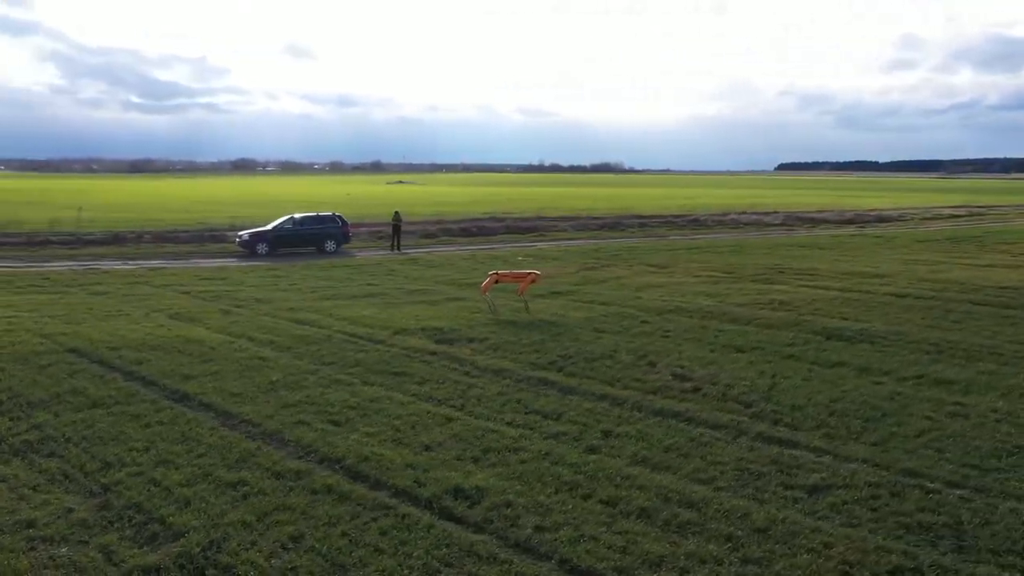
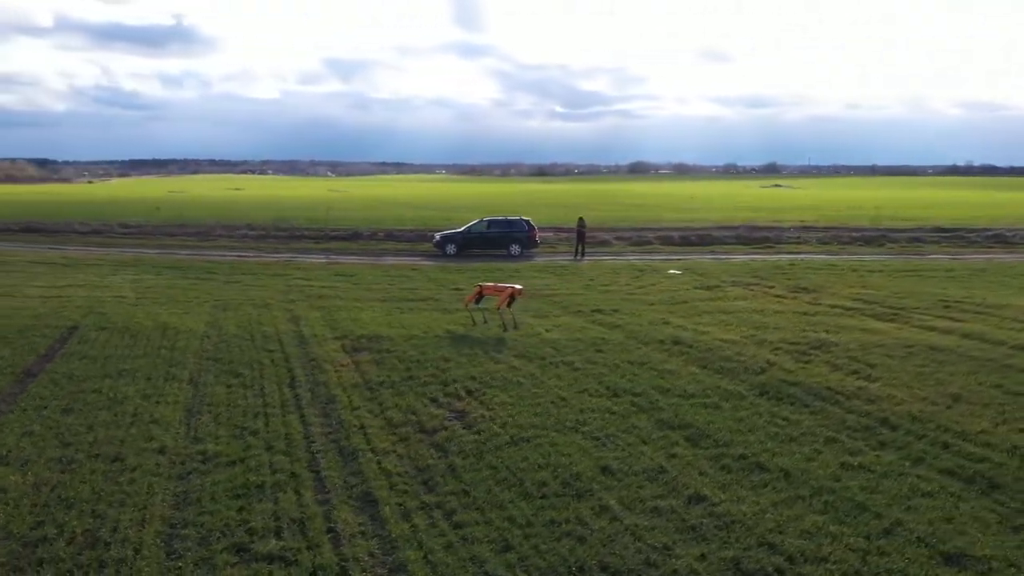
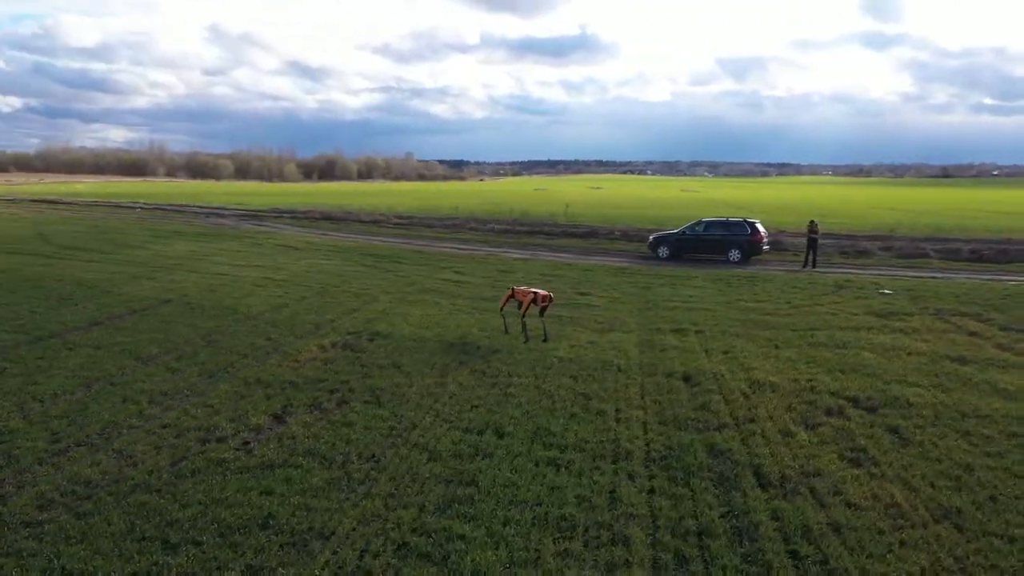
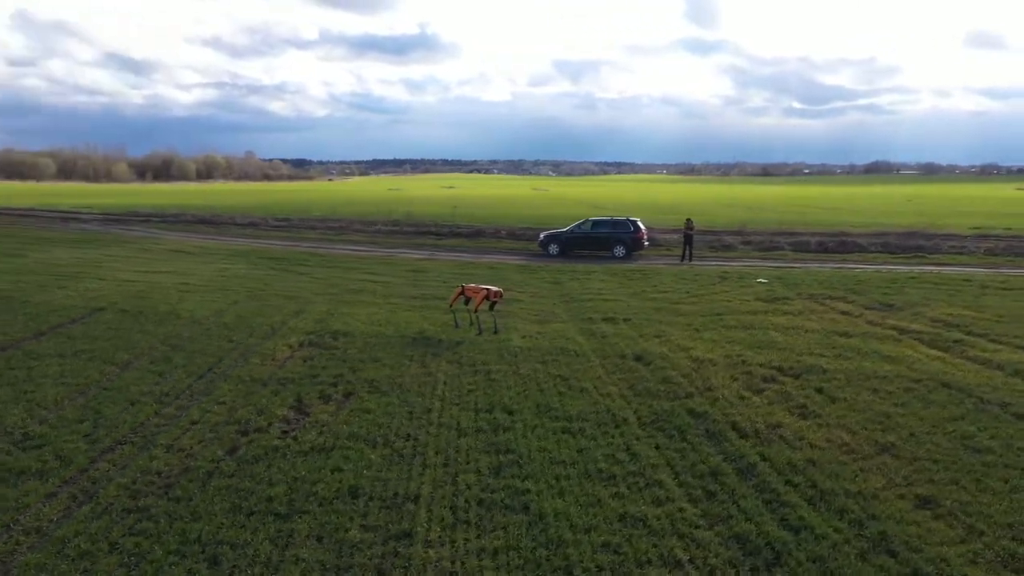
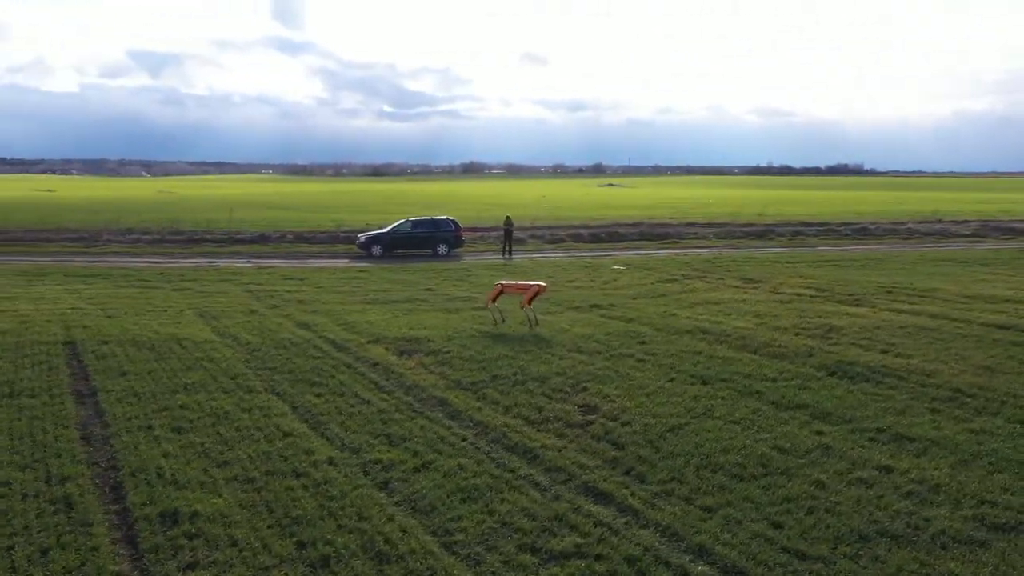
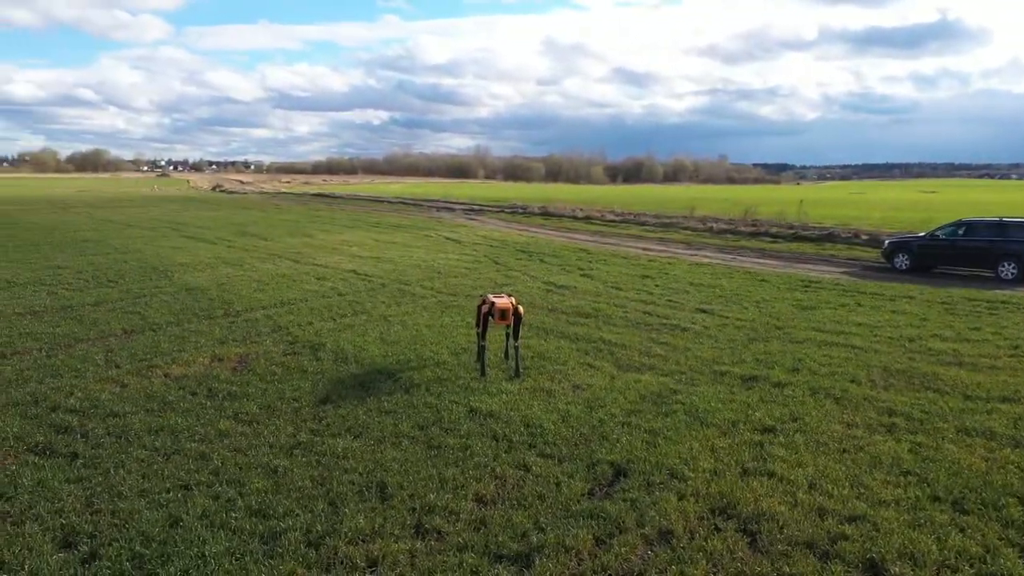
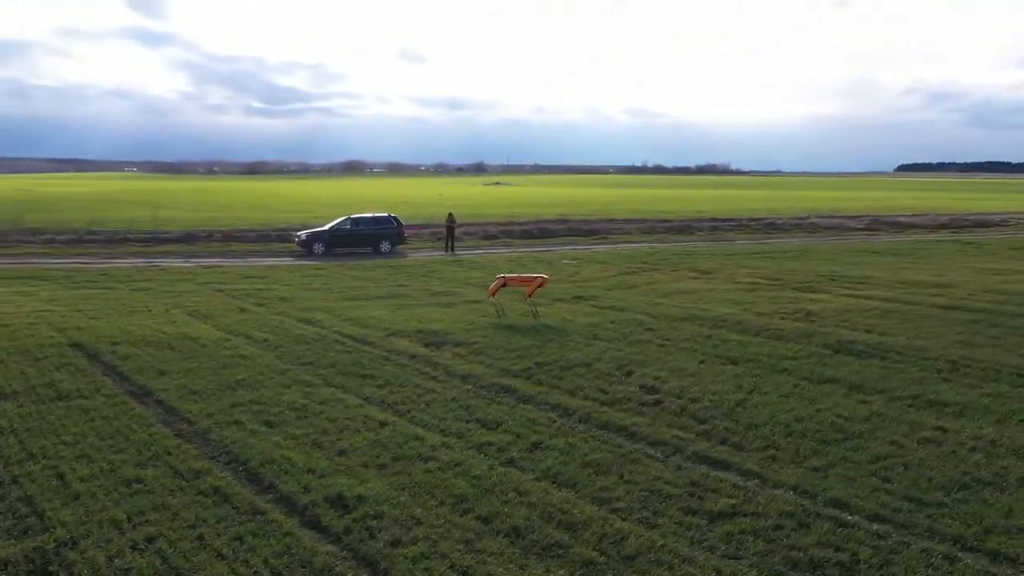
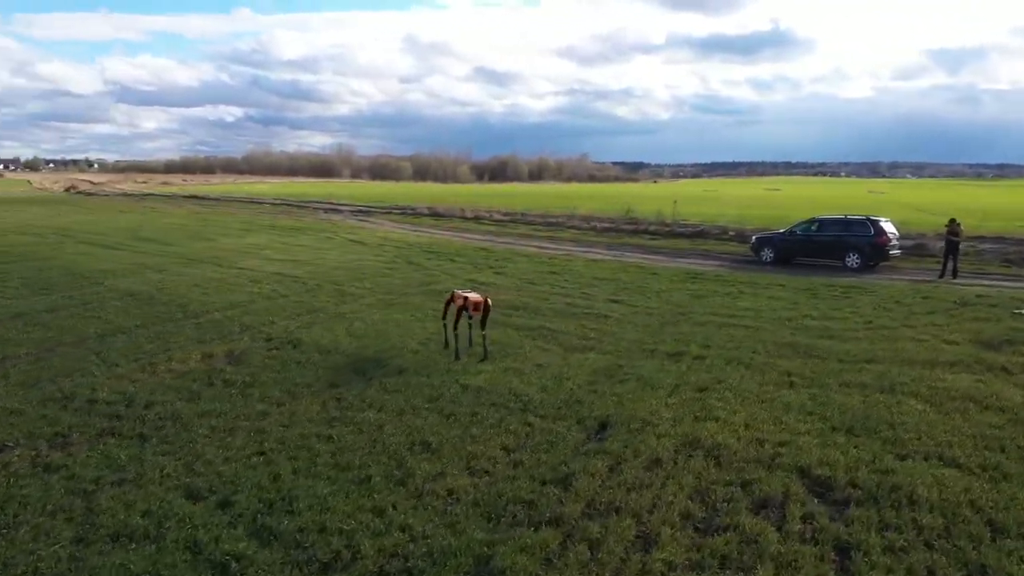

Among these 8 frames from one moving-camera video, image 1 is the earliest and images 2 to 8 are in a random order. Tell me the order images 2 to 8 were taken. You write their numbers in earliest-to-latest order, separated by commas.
7, 5, 2, 4, 3, 8, 6
